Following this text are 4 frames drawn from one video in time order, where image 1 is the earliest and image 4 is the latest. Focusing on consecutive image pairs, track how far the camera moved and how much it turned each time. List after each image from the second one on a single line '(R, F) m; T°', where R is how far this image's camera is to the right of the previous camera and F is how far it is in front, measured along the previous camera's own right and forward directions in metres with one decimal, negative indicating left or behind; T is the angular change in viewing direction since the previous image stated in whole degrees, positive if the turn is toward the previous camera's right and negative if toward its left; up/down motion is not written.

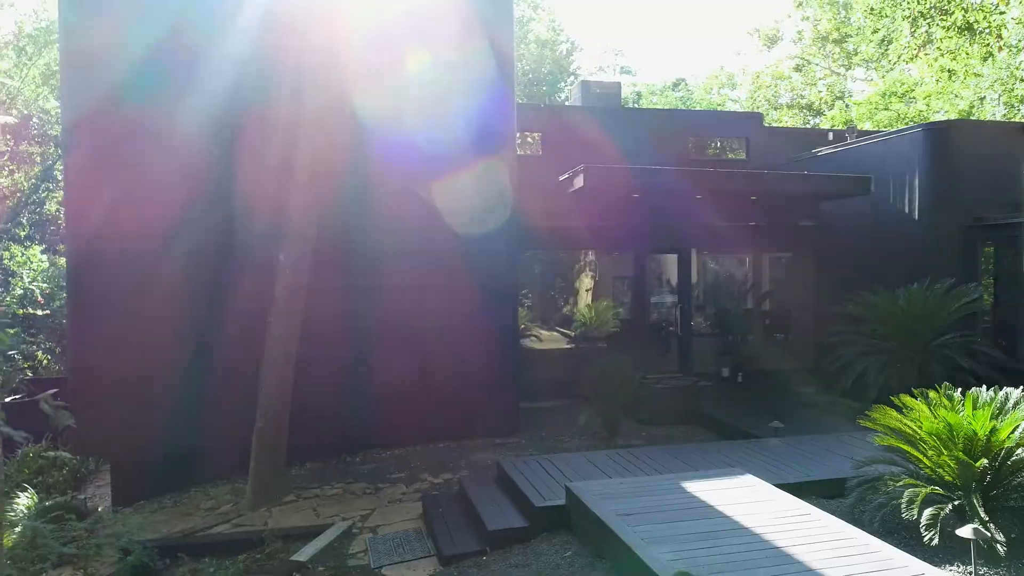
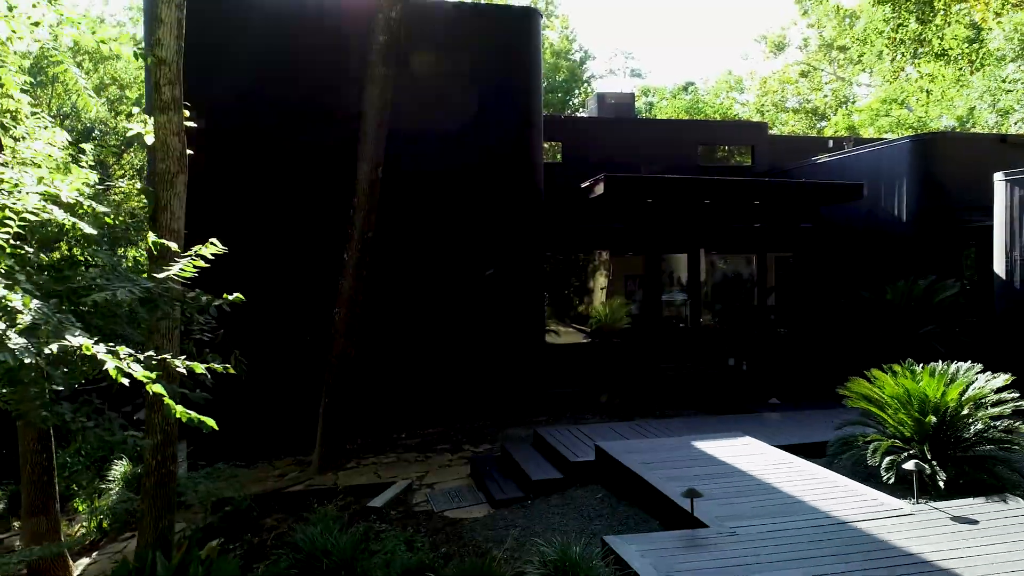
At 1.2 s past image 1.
(-0.3, -1.0) m; -1°
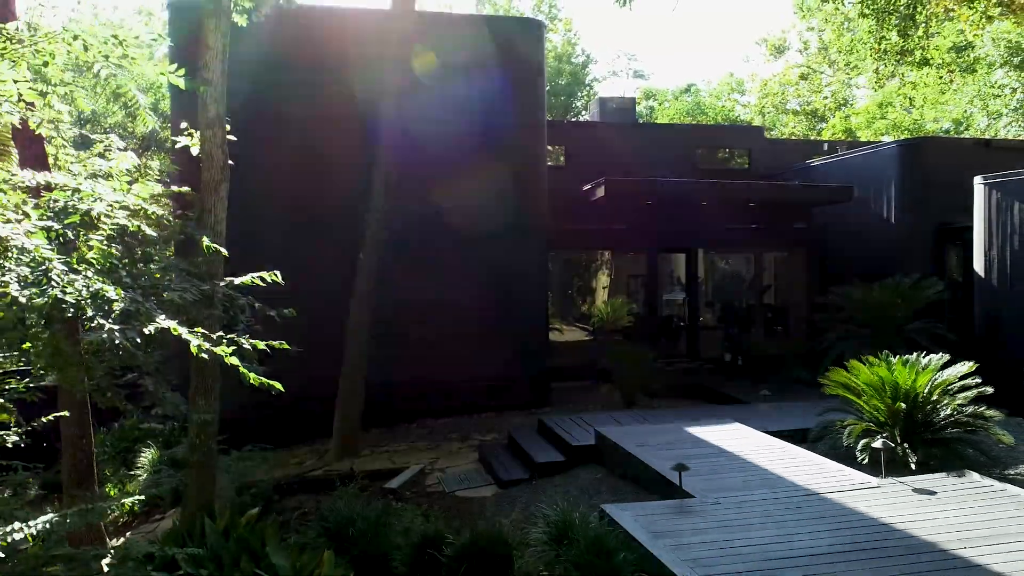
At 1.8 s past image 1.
(0.0, -0.5) m; 0°
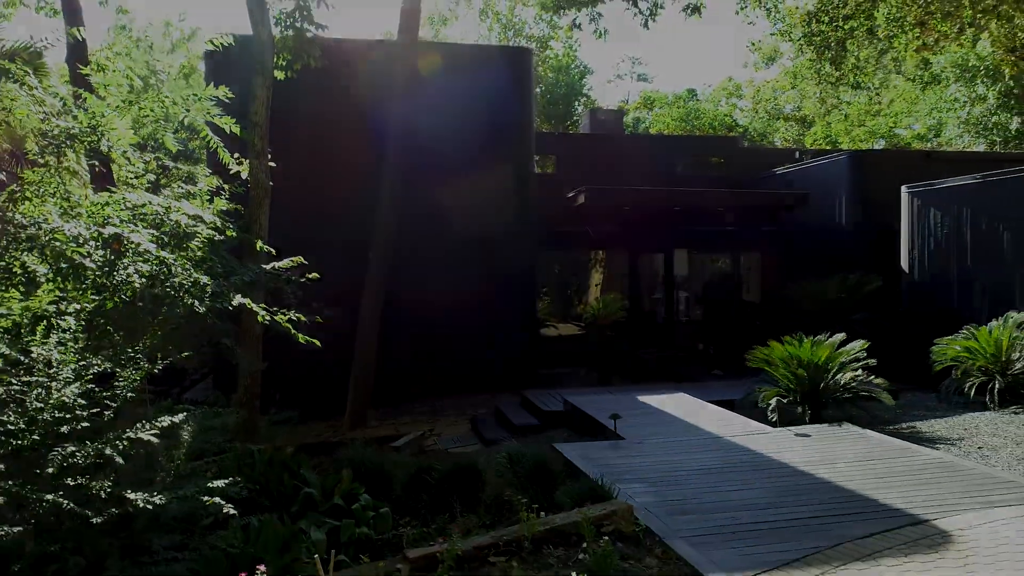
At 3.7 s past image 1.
(+0.3, -1.4) m; -1°
